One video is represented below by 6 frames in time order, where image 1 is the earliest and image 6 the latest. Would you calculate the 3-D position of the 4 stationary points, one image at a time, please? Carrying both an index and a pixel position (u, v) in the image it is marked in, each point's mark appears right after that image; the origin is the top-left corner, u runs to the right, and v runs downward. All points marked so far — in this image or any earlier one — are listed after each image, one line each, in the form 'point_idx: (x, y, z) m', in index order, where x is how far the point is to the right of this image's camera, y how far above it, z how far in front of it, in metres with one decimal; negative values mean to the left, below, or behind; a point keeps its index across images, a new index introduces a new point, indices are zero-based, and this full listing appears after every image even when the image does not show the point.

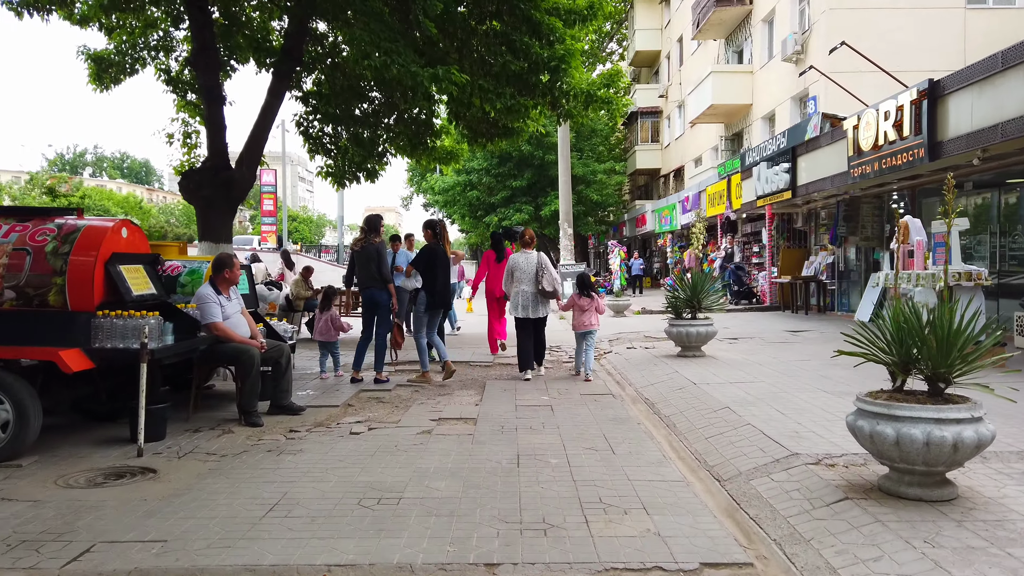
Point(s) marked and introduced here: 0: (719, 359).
0: (+2.6, -0.9, +9.1) m
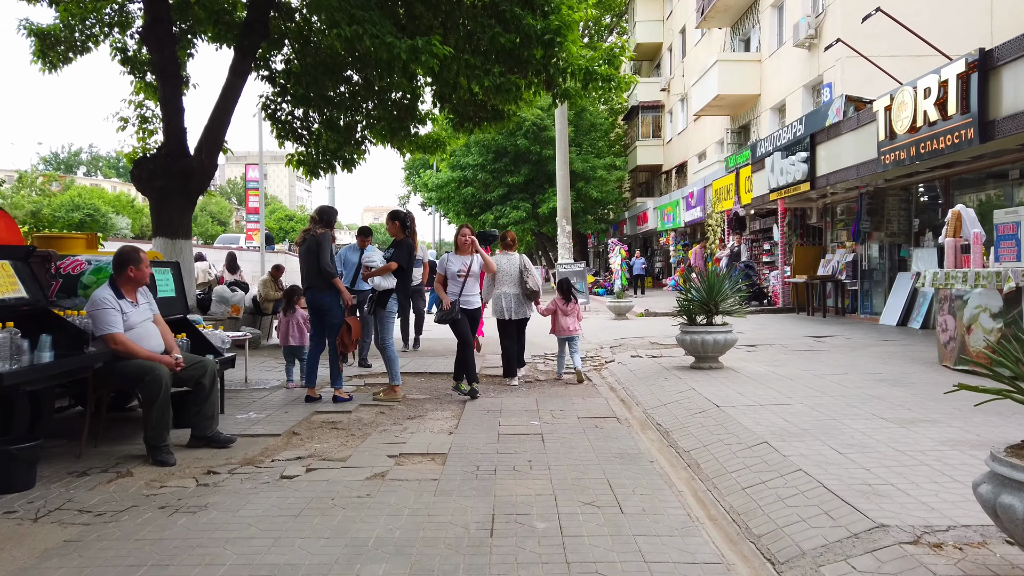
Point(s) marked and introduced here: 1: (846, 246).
0: (+2.4, -0.9, +7.8) m
1: (+7.1, +0.9, +15.4) m
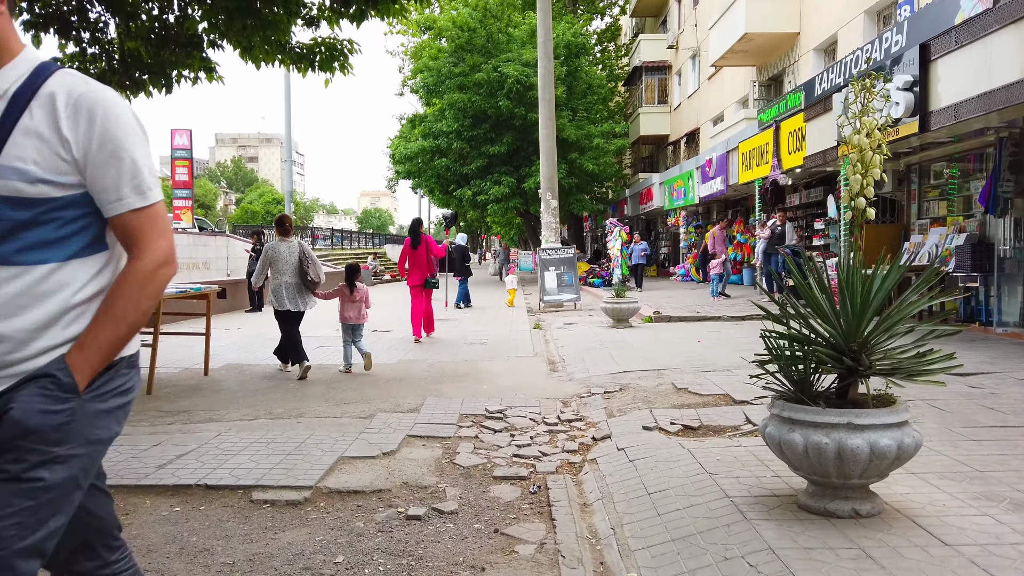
0: (+1.7, -1.0, +3.0) m
1: (+6.4, +0.9, +10.6) m
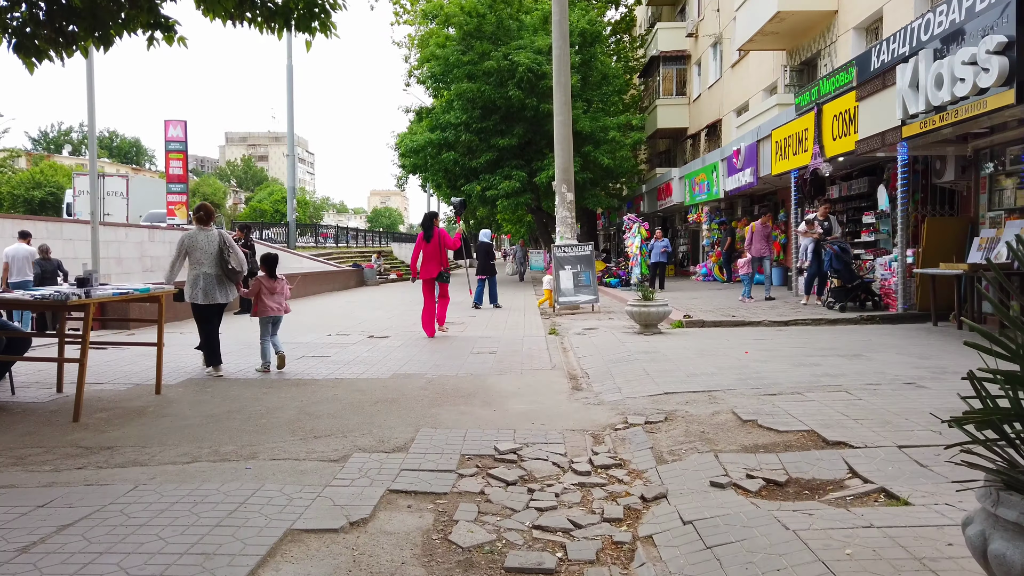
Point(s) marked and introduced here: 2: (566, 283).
0: (+1.8, -1.0, +1.6) m
1: (+6.6, +0.9, +9.1) m
2: (+1.1, +0.1, +15.1) m
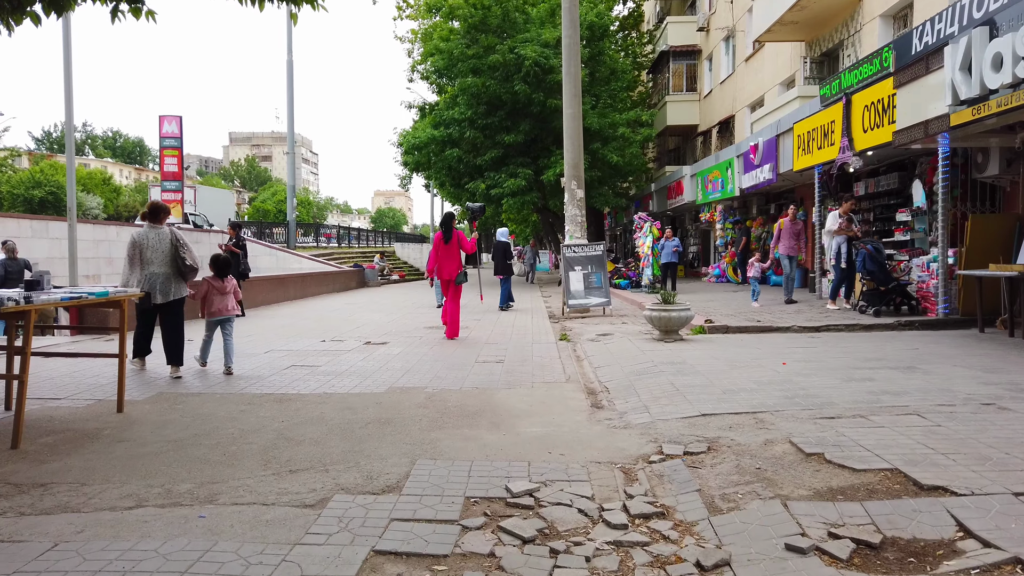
0: (+1.9, -1.0, +0.8) m
1: (+6.7, +0.9, +8.3) m
2: (+1.3, +0.1, +14.3) m
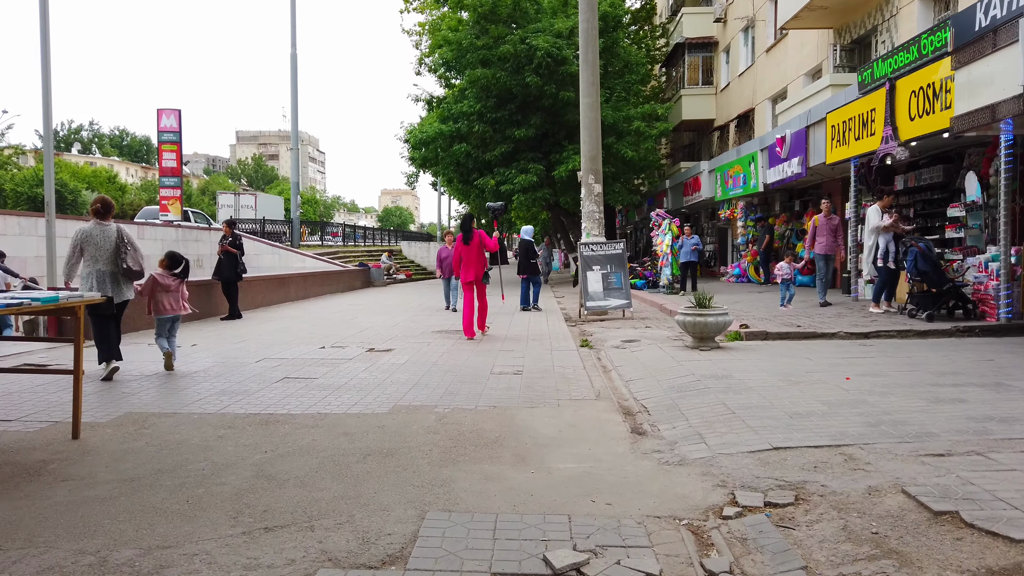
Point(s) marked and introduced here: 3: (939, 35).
0: (+2.0, -1.1, -0.1) m
1: (+6.9, +0.8, +7.3) m
2: (+1.5, 0.0, +13.3) m
3: (+6.0, +3.6, +10.4) m
